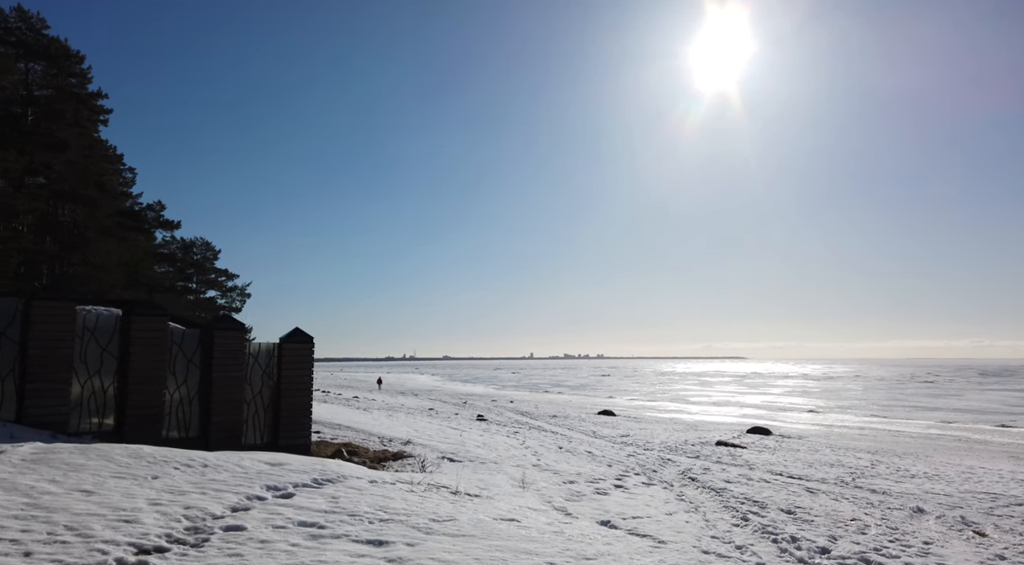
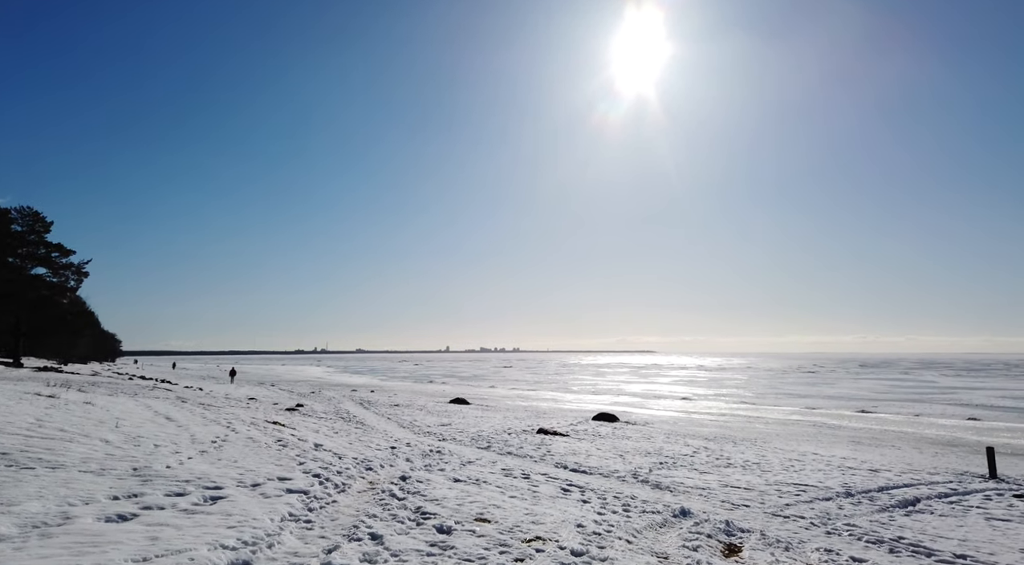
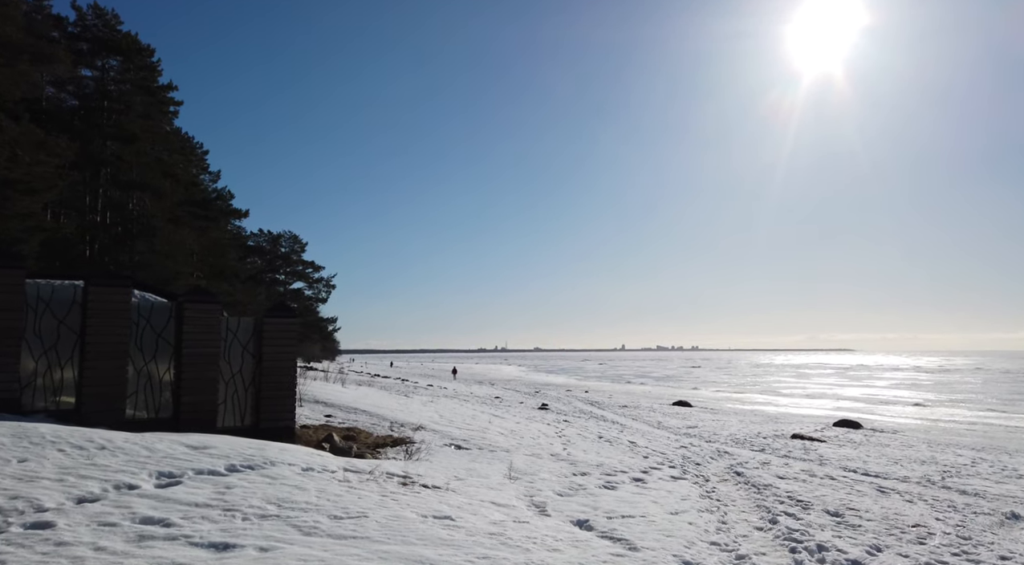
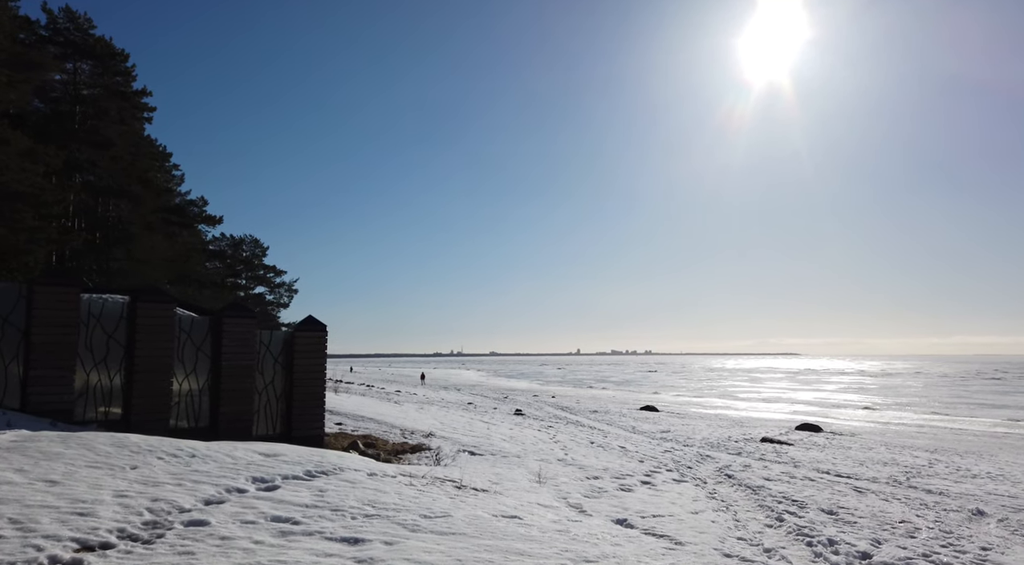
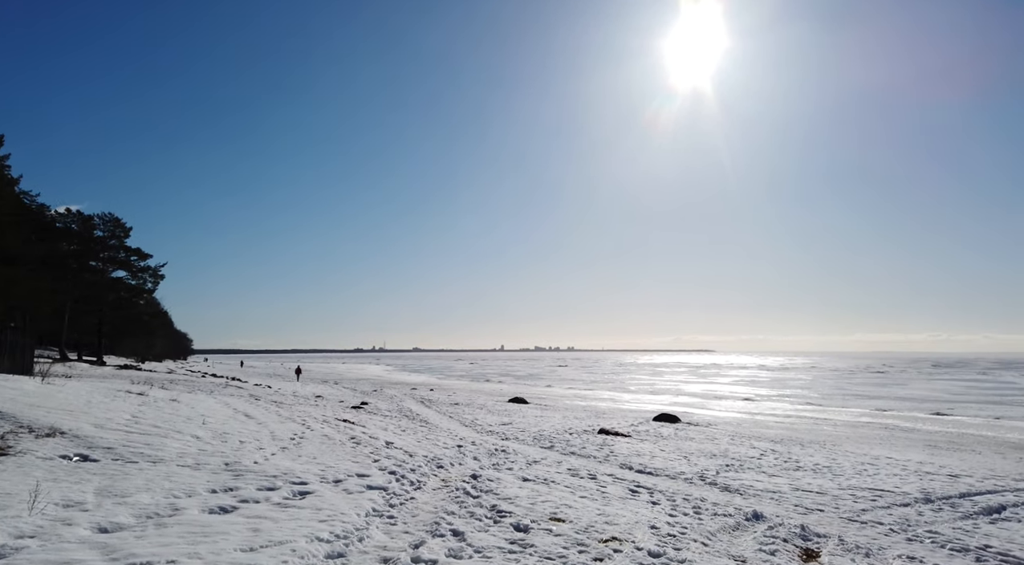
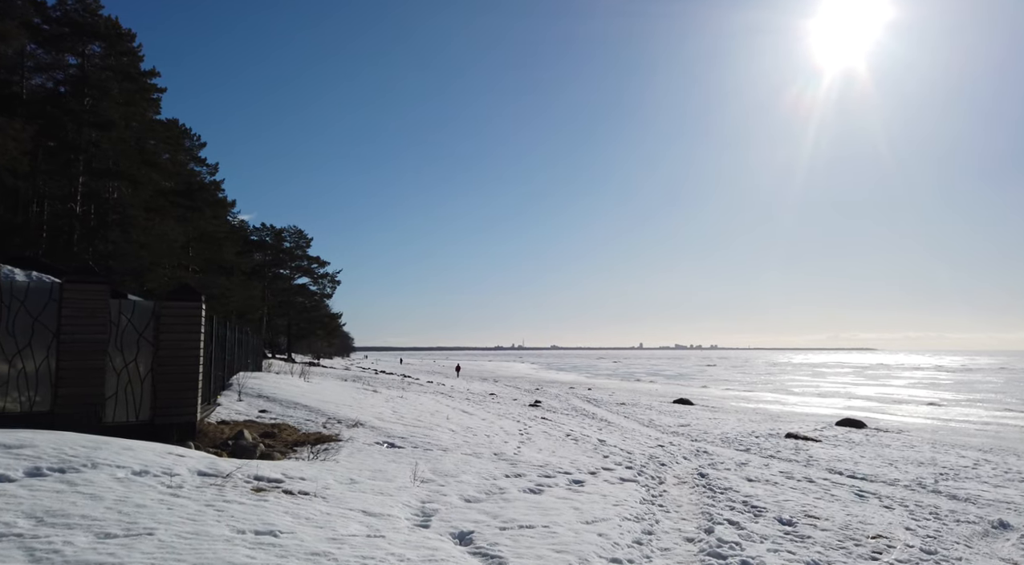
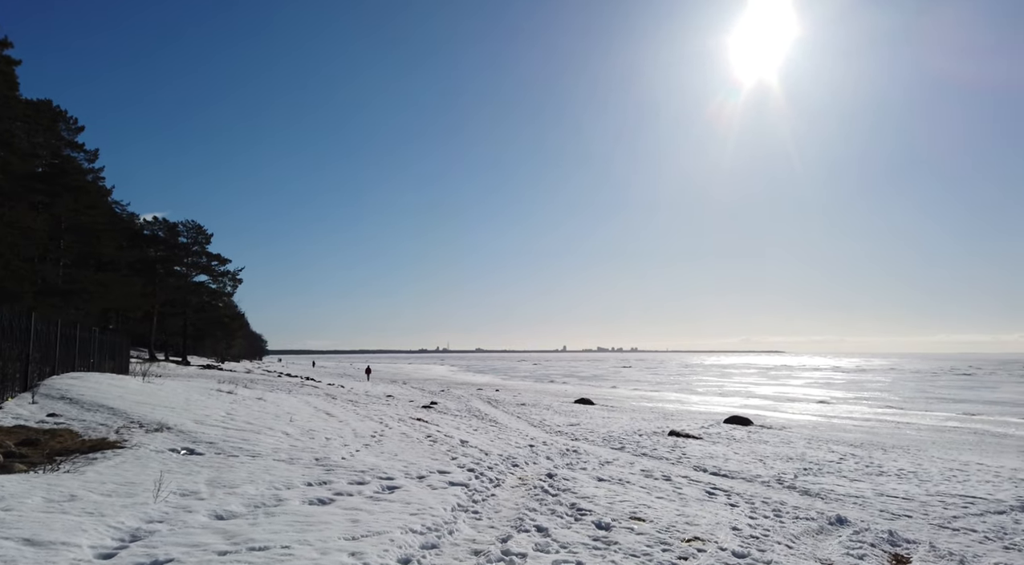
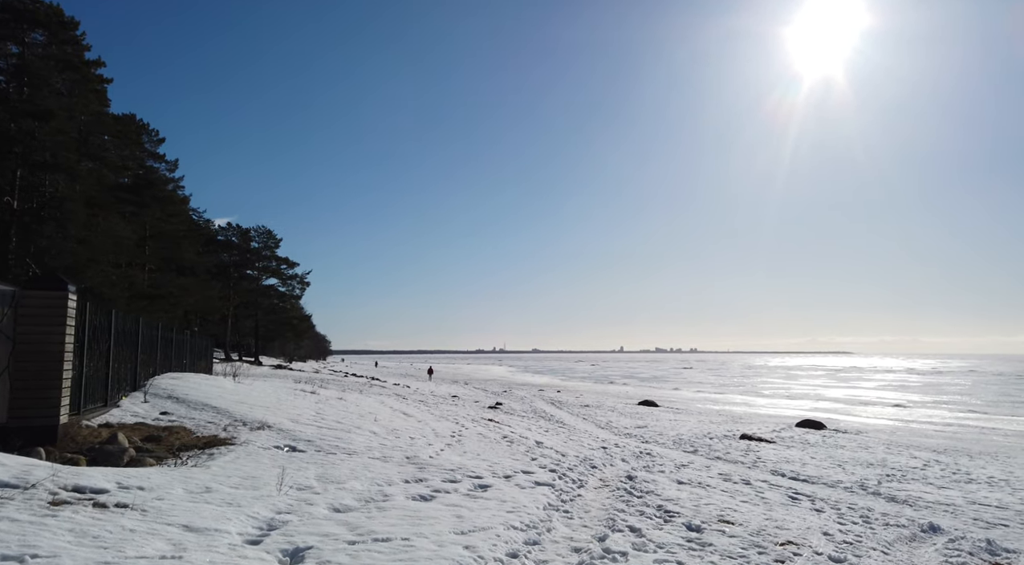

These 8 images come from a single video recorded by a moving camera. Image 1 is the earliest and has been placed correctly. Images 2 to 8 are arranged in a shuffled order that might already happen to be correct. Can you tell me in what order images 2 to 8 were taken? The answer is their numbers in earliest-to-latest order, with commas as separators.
4, 3, 6, 8, 7, 5, 2
